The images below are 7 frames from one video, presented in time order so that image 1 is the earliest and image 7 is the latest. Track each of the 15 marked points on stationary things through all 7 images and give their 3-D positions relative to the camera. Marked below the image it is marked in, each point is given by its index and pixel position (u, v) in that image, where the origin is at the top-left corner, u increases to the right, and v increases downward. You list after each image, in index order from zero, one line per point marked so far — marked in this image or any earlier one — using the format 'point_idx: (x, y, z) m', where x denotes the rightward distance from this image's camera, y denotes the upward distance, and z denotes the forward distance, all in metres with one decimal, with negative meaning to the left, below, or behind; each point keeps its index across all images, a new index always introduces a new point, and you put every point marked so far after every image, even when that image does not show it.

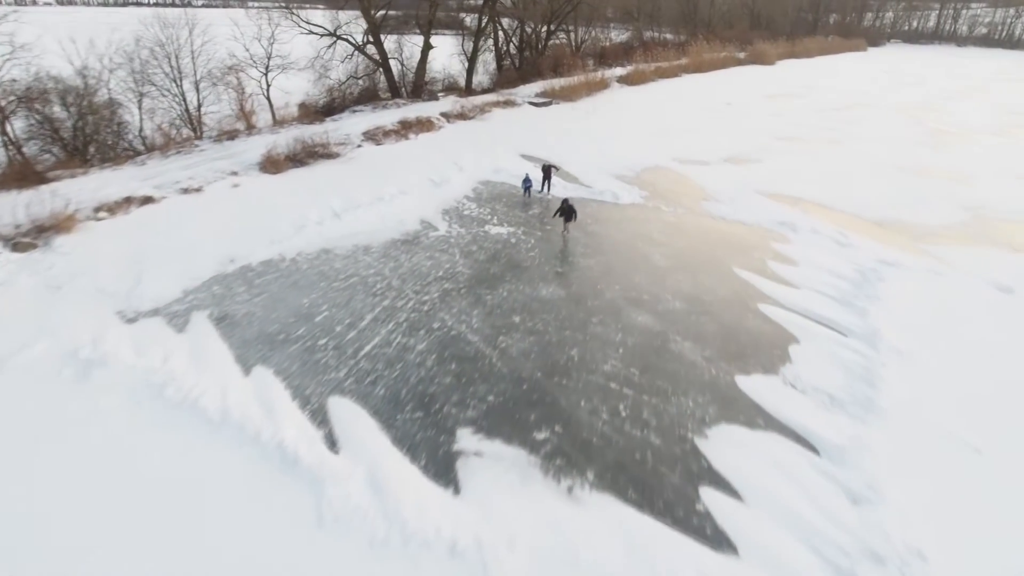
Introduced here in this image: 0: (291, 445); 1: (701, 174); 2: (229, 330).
0: (-2.0, -1.4, +5.6) m
1: (+4.6, +2.8, +15.1) m
2: (-3.5, -0.5, +7.6) m
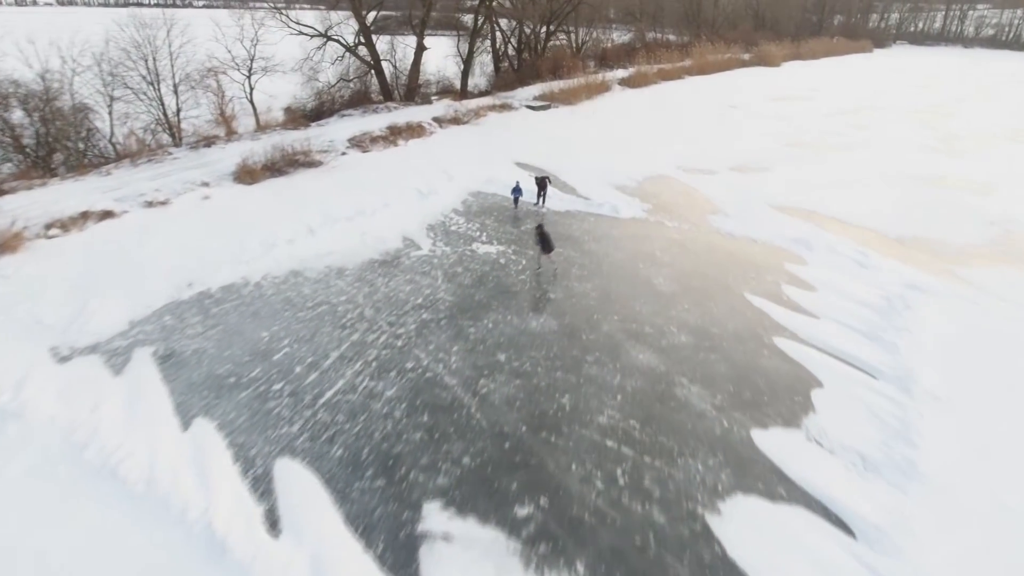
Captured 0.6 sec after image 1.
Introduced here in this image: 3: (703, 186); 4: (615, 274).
0: (-2.2, -1.8, +4.7) m
1: (+4.5, +2.4, +14.2) m
2: (-3.7, -0.9, +6.7) m
3: (+4.4, +2.4, +14.1) m
4: (+1.5, +0.2, +9.2) m
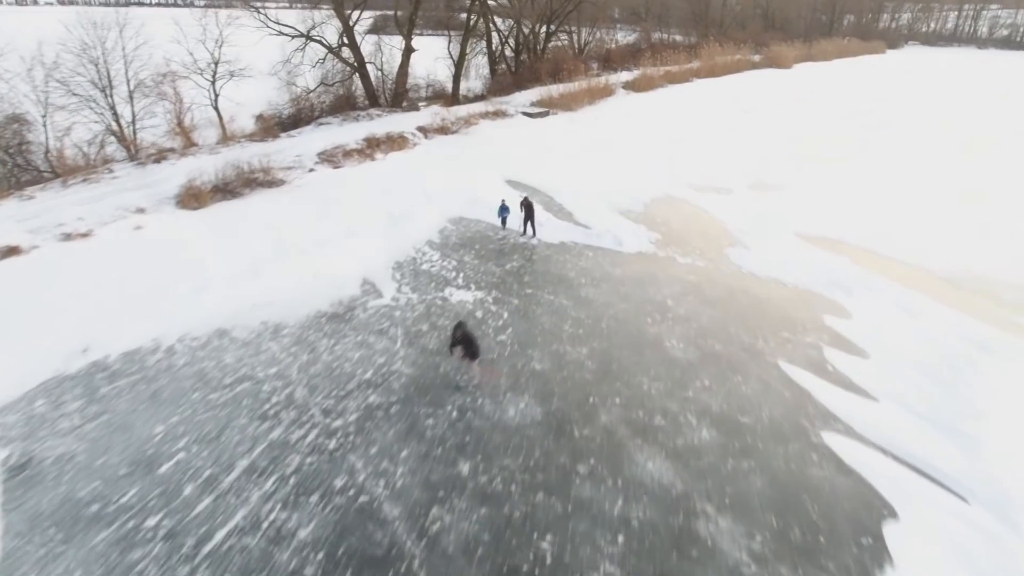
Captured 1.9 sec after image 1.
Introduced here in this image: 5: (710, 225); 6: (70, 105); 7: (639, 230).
0: (-2.5, -2.6, +3.0) m
1: (+4.2, +1.6, +12.4) m
2: (-4.0, -1.6, +5.0) m
3: (+4.1, +1.6, +12.4) m
4: (+1.3, -0.6, +7.5) m
5: (+3.7, +1.2, +11.4) m
6: (-10.3, +4.3, +14.4) m
7: (+2.3, +1.0, +11.0) m
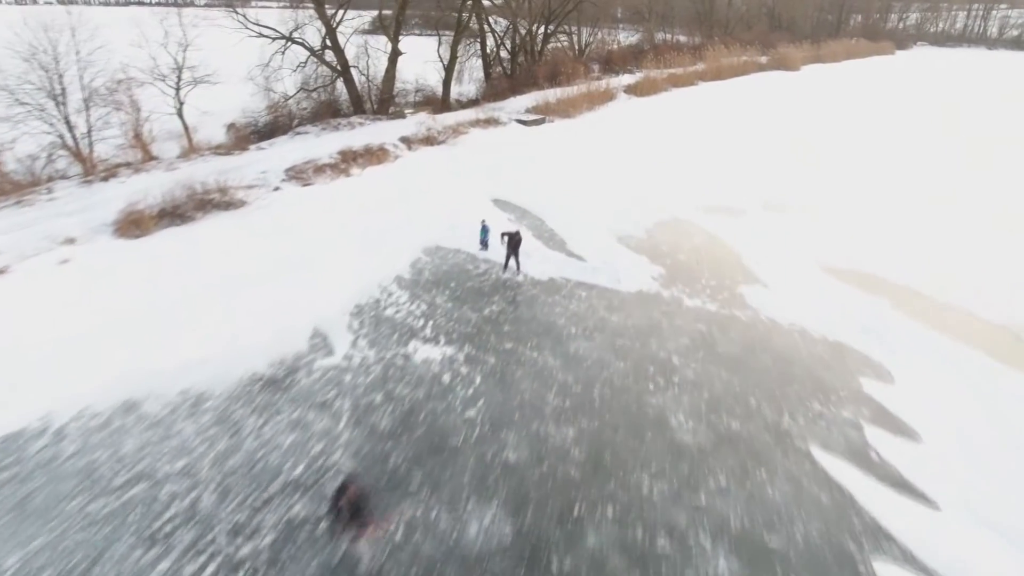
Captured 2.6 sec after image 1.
0: (-2.8, -3.2, +1.7) m
1: (+4.0, +1.0, +11.1) m
2: (-4.3, -2.3, +3.7) m
3: (+3.9, +1.0, +11.0) m
4: (+1.0, -1.2, +6.1) m
5: (+3.4, +0.5, +10.0) m
6: (-10.5, +3.7, +13.1) m
7: (+2.0, +0.4, +9.6) m
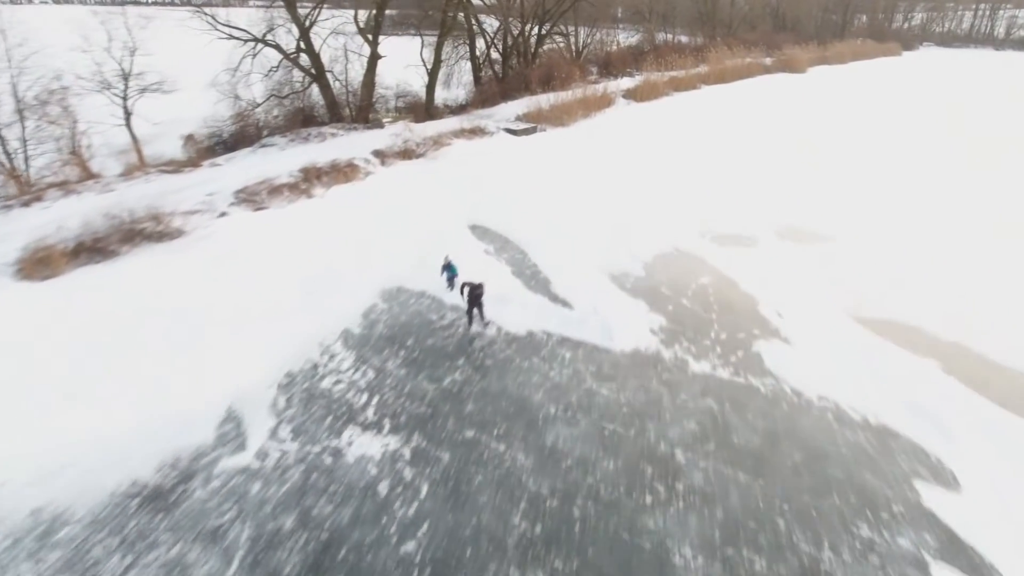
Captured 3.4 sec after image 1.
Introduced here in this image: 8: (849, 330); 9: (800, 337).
0: (-3.2, -3.9, +0.2) m
1: (+3.6, +0.3, +9.6) m
2: (-4.6, -2.9, +2.2) m
3: (+3.5, +0.3, +9.5) m
4: (+0.6, -1.9, +4.6) m
5: (+3.0, -0.2, +8.5) m
6: (-10.9, +3.0, +11.7) m
7: (+1.6, -0.3, +8.1) m
8: (+4.3, -0.5, +7.9) m
9: (+3.6, -0.6, +7.7) m
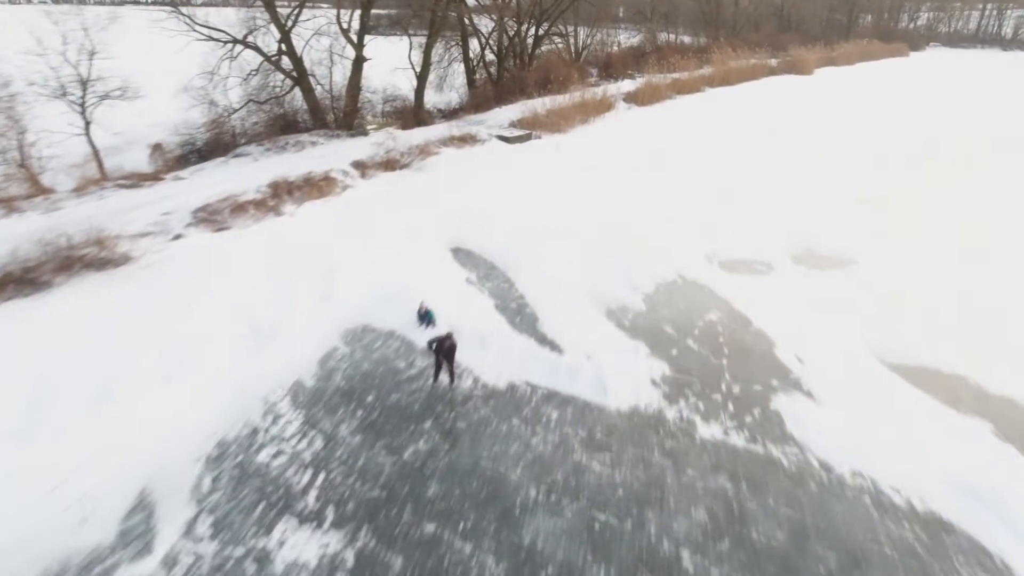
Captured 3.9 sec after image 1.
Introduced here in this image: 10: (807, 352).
0: (-3.4, -4.3, -0.8) m
1: (+3.4, -0.2, +8.5) m
2: (-4.9, -3.4, +1.2) m
3: (+3.3, -0.2, +8.5) m
4: (+0.4, -2.3, +3.6) m
5: (+2.8, -0.6, +7.5) m
6: (-11.1, +2.6, +10.6) m
7: (+1.4, -0.8, +7.1) m
8: (+4.1, -1.0, +6.9) m
9: (+3.3, -1.1, +6.6) m
10: (+3.5, -0.7, +7.4) m
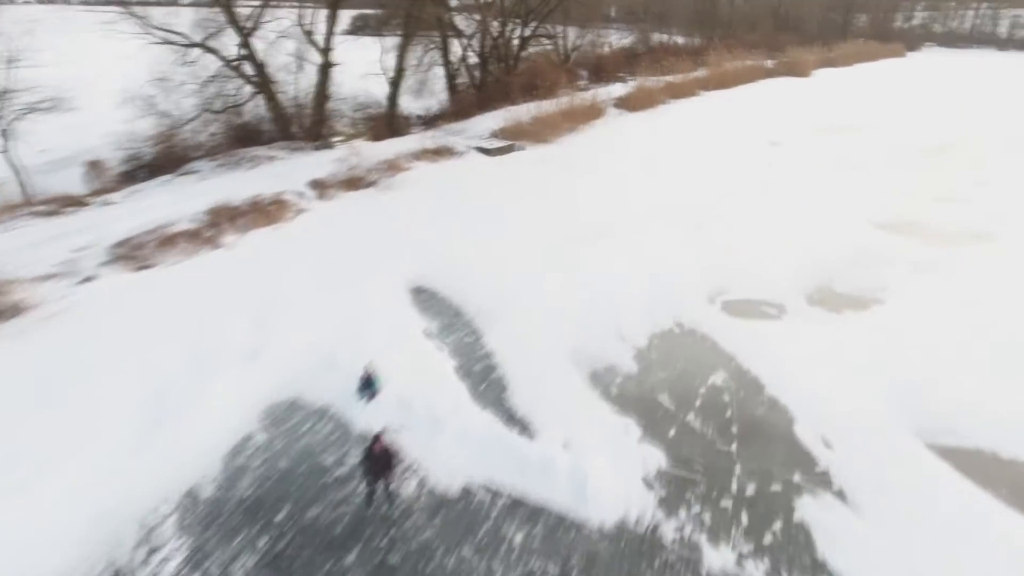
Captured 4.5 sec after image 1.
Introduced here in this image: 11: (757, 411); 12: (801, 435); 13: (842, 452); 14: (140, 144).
0: (-3.7, -5.0, -2.2) m
1: (+3.0, -0.8, +7.2) m
2: (-5.2, -4.1, -0.2) m
3: (+2.9, -0.8, +7.1) m
4: (+0.1, -3.0, +2.2) m
5: (+2.4, -1.3, +6.1) m
6: (-11.5, +1.9, +9.2) m
7: (+1.0, -1.4, +5.7) m
8: (+3.7, -1.6, +5.6) m
9: (+3.0, -1.7, +5.3) m
10: (+3.1, -1.4, +6.1) m
11: (+2.5, -1.2, +6.3) m
12: (+2.7, -1.3, +6.0) m
13: (+3.0, -1.5, +5.8) m
14: (-8.5, +3.3, +14.1) m
